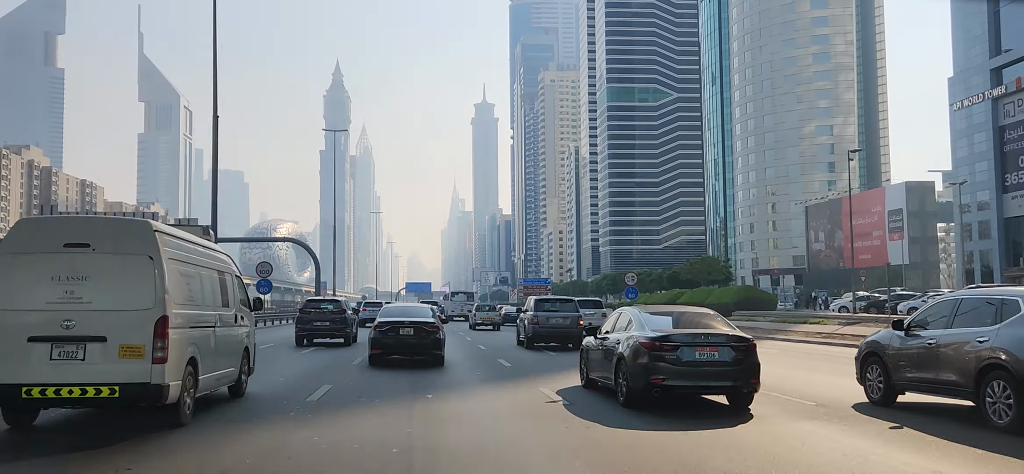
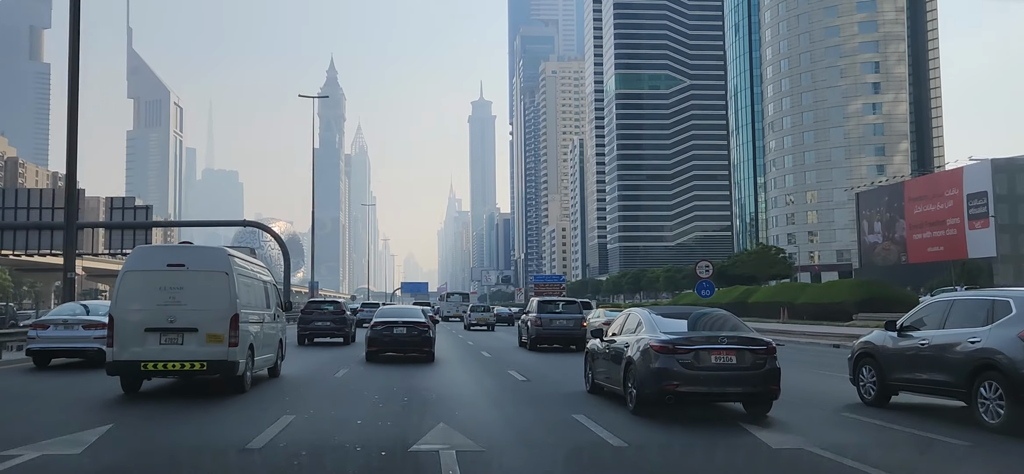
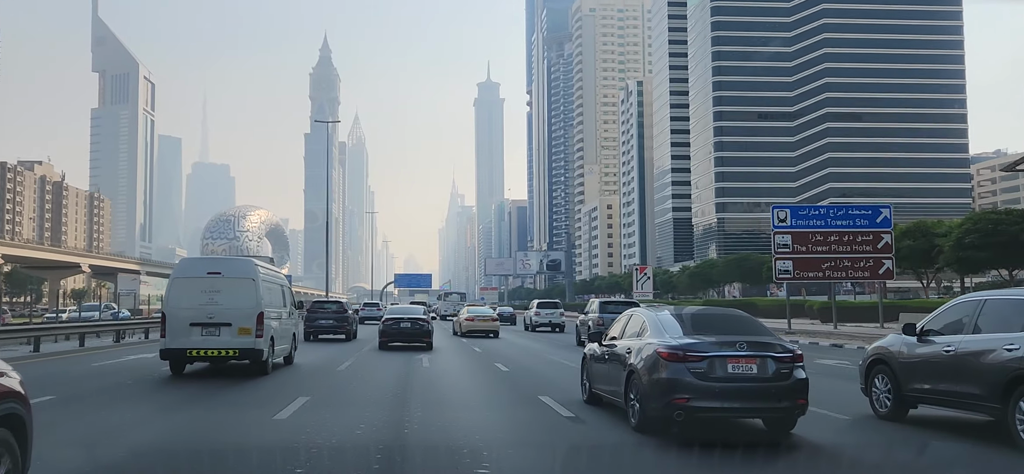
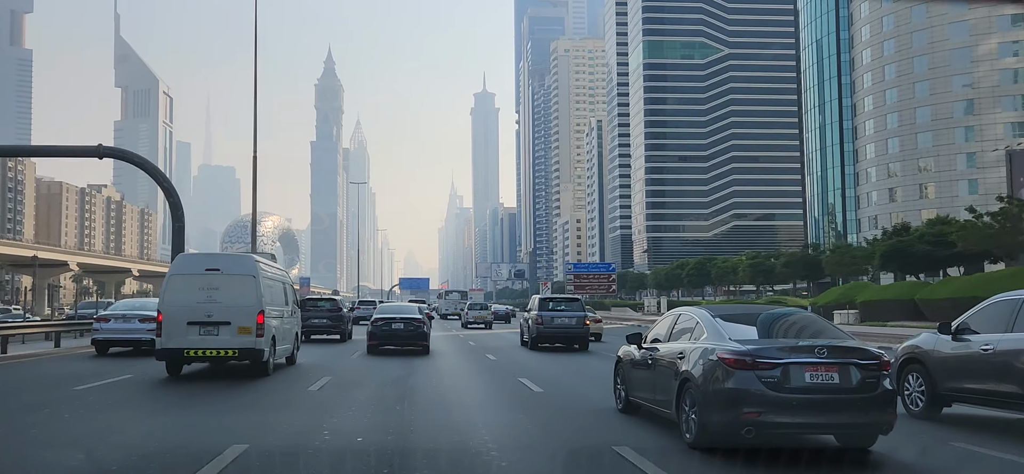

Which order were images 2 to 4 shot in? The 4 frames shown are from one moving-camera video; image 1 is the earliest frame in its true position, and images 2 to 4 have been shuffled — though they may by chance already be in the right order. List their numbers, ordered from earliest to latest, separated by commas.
2, 4, 3
